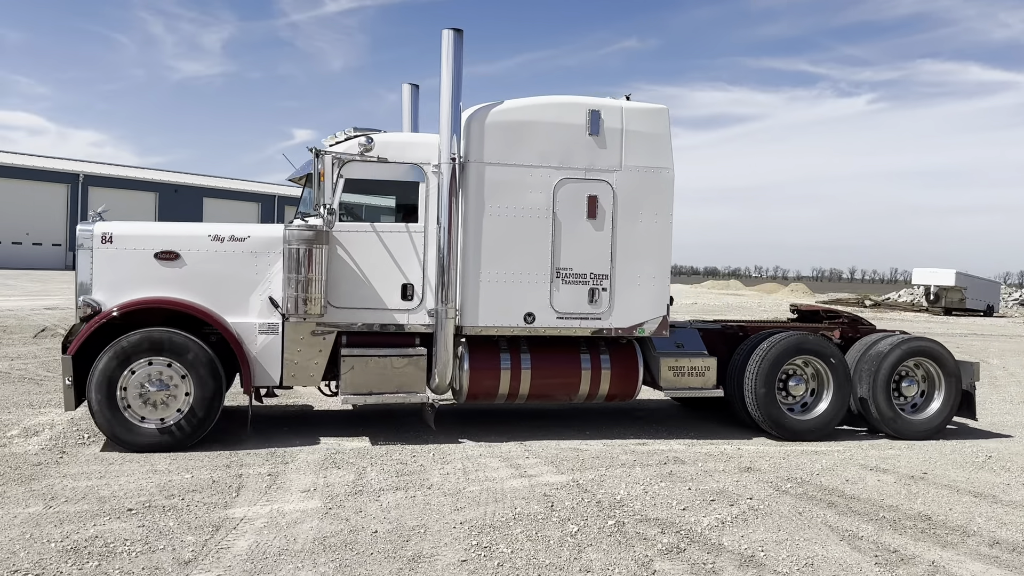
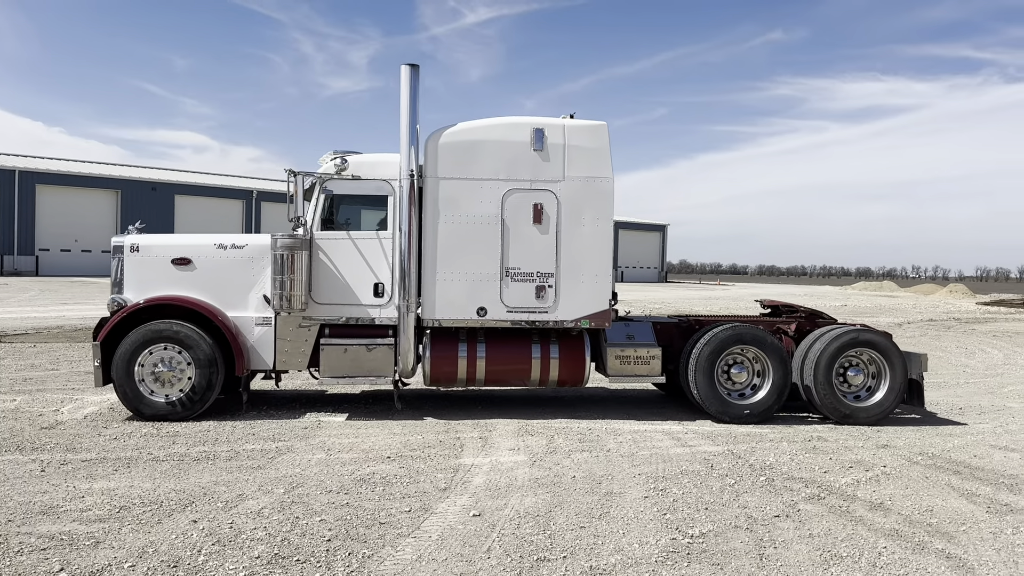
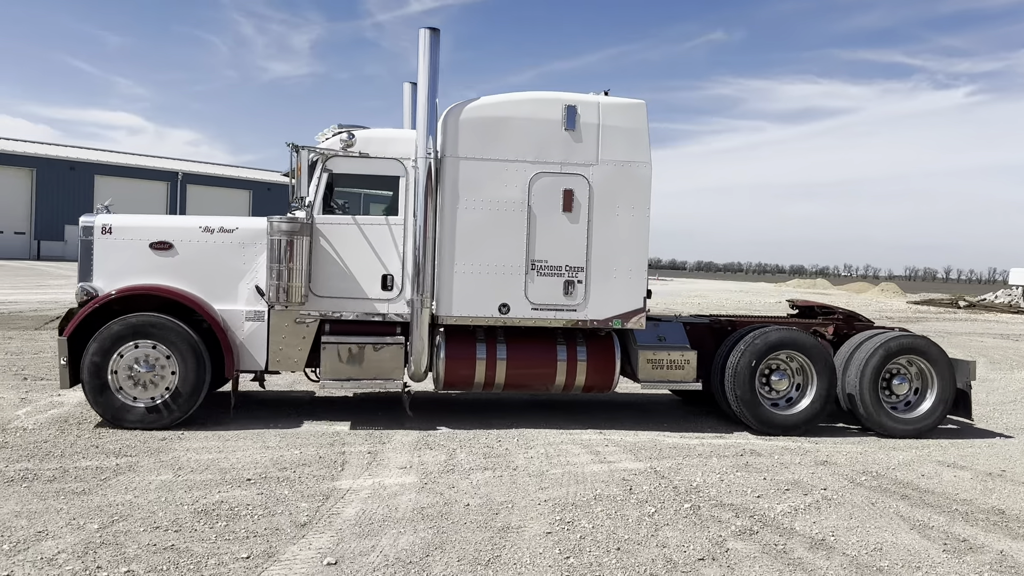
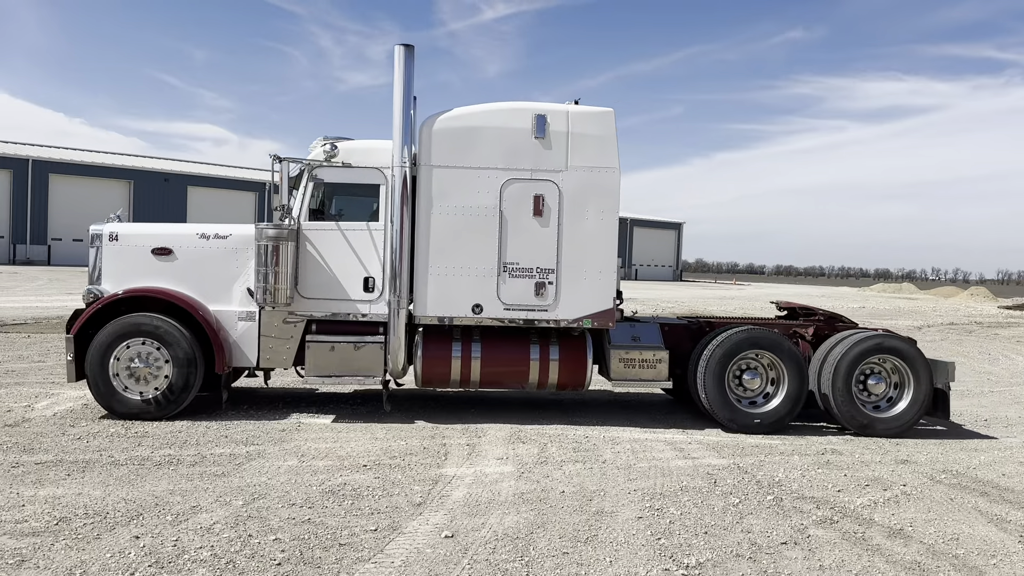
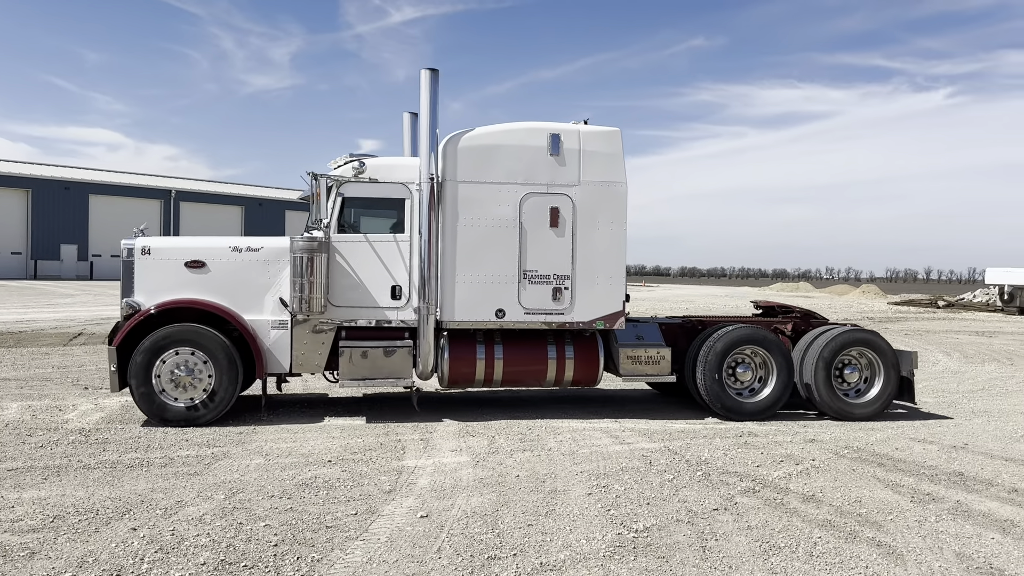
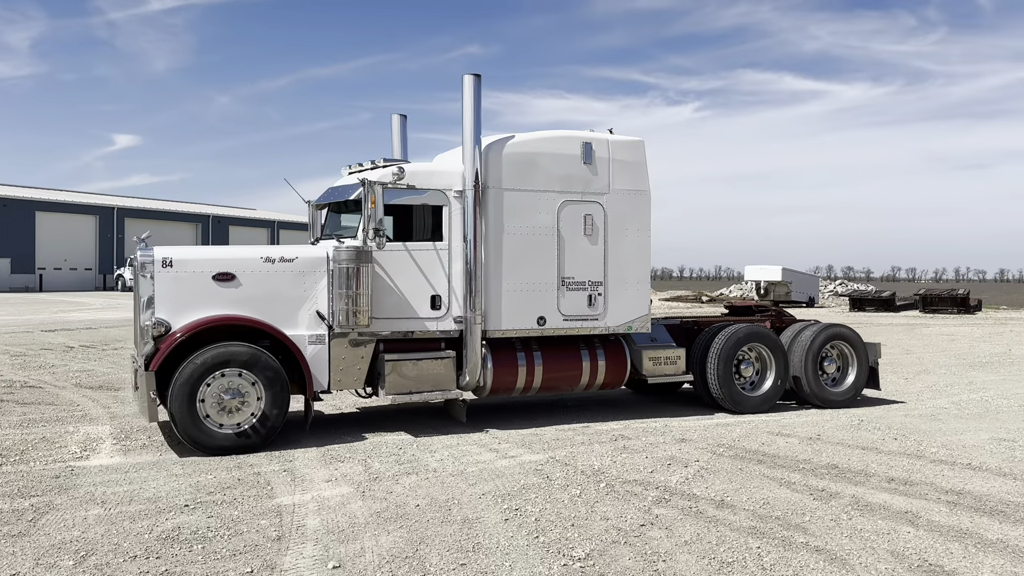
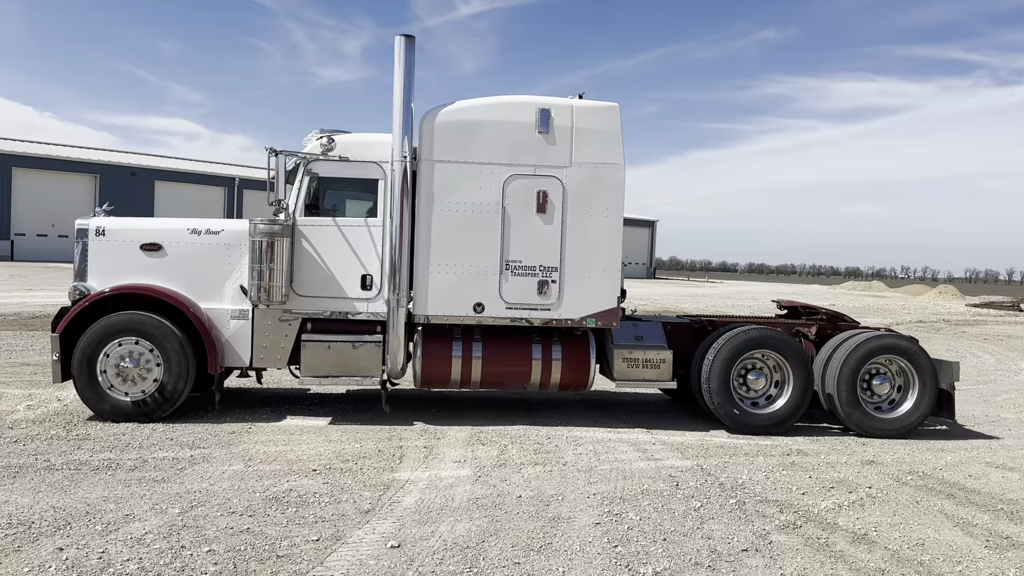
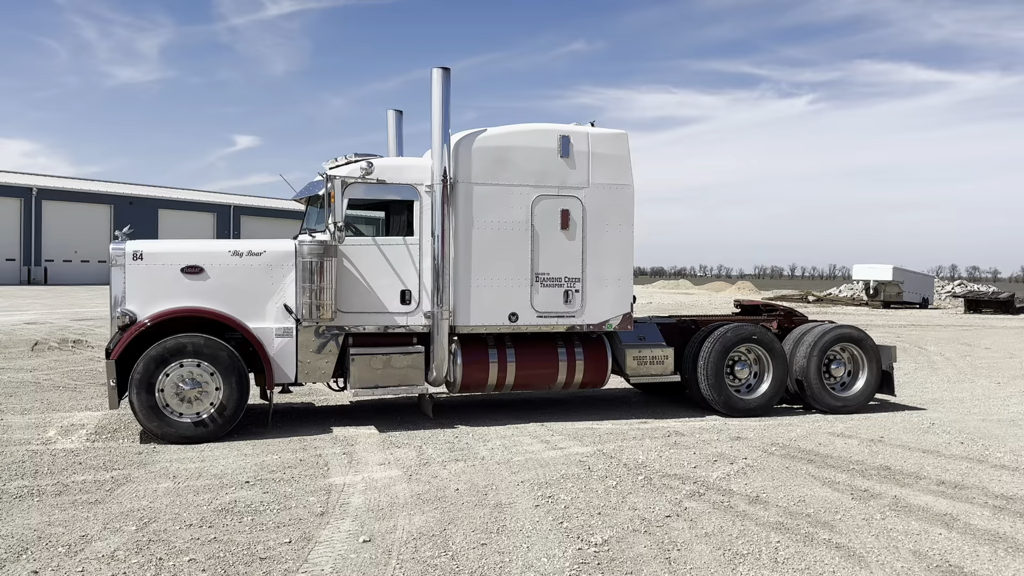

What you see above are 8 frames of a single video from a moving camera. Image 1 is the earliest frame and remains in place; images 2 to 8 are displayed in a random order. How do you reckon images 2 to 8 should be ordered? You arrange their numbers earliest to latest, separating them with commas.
3, 7, 4, 2, 5, 8, 6
